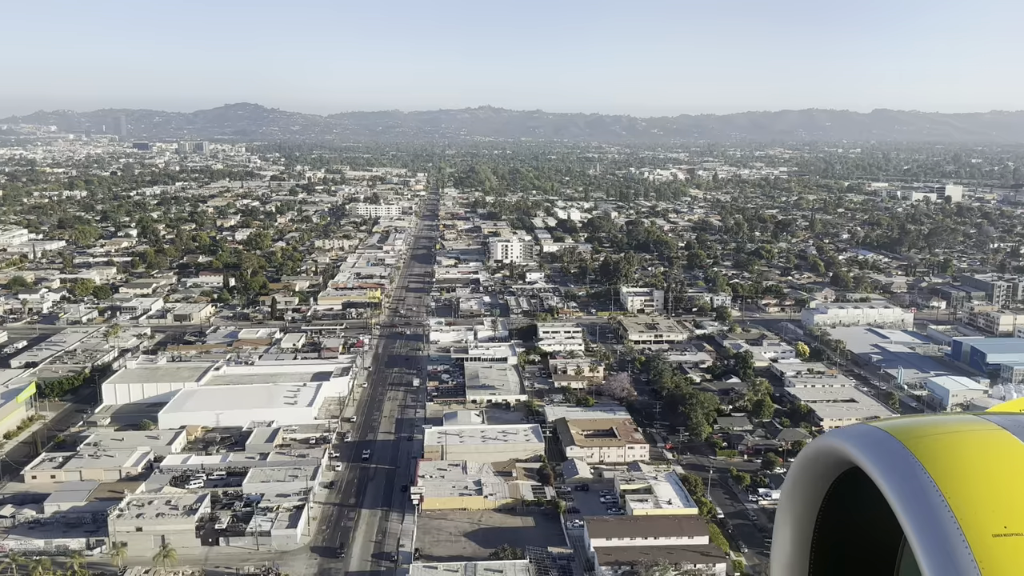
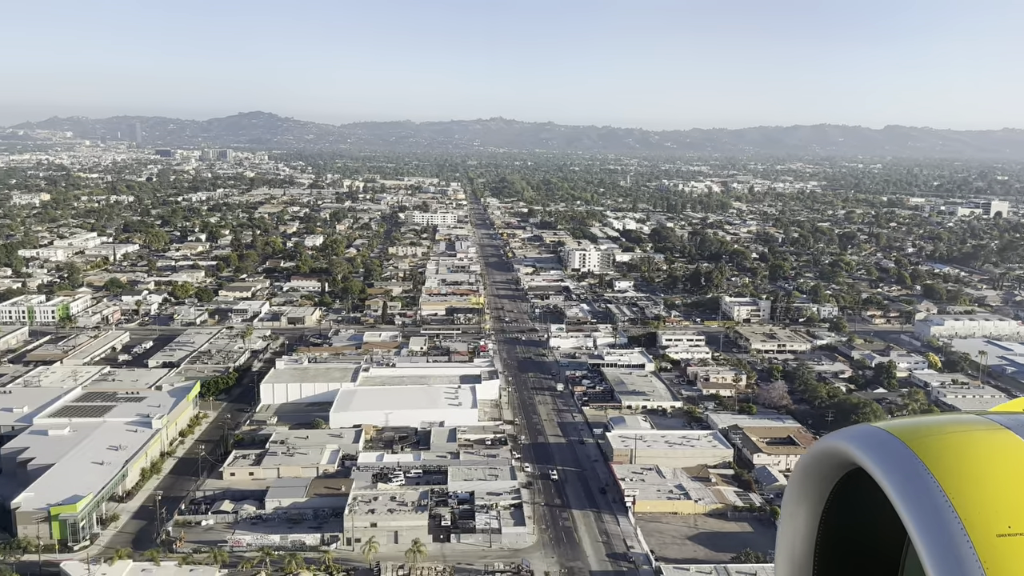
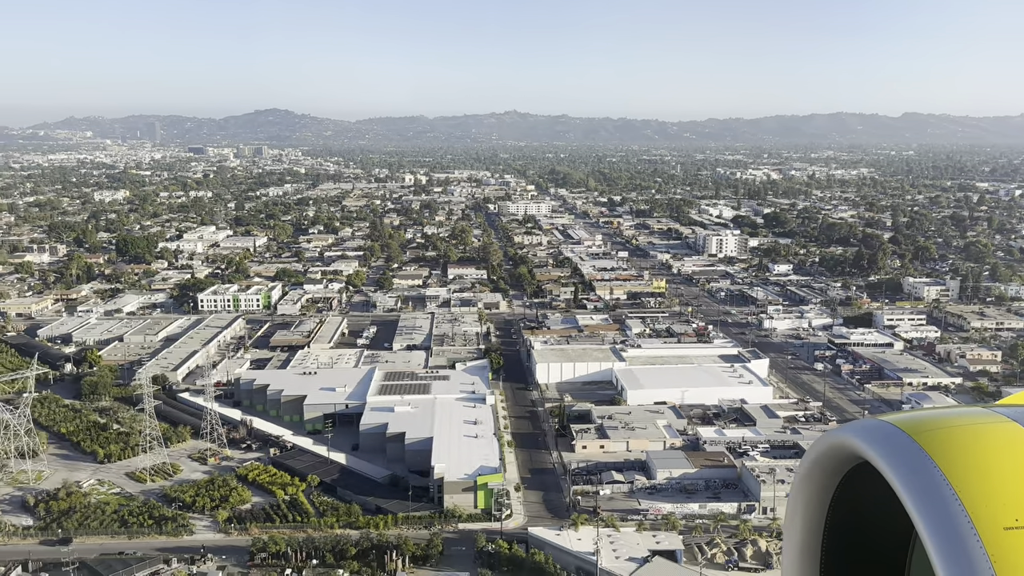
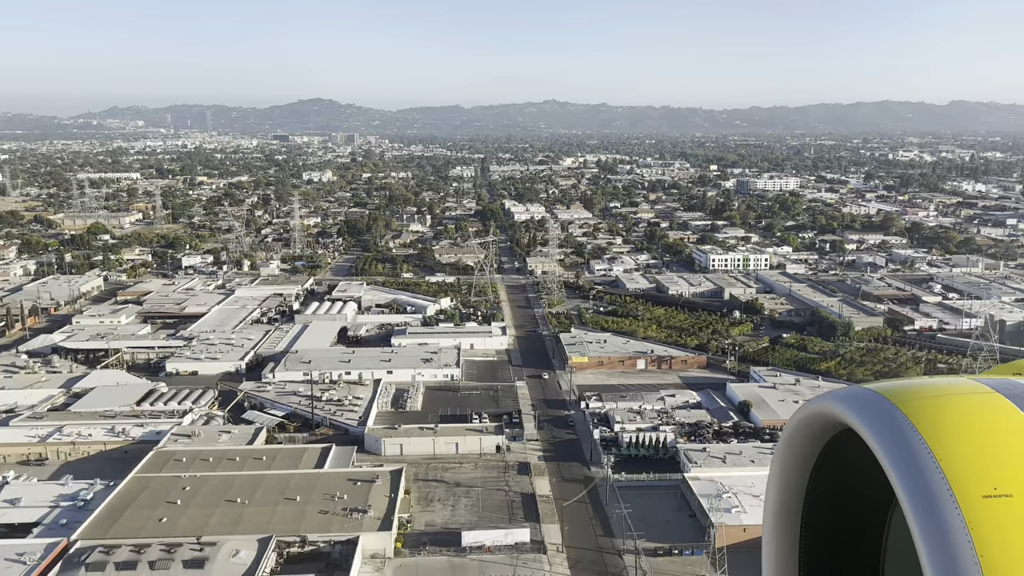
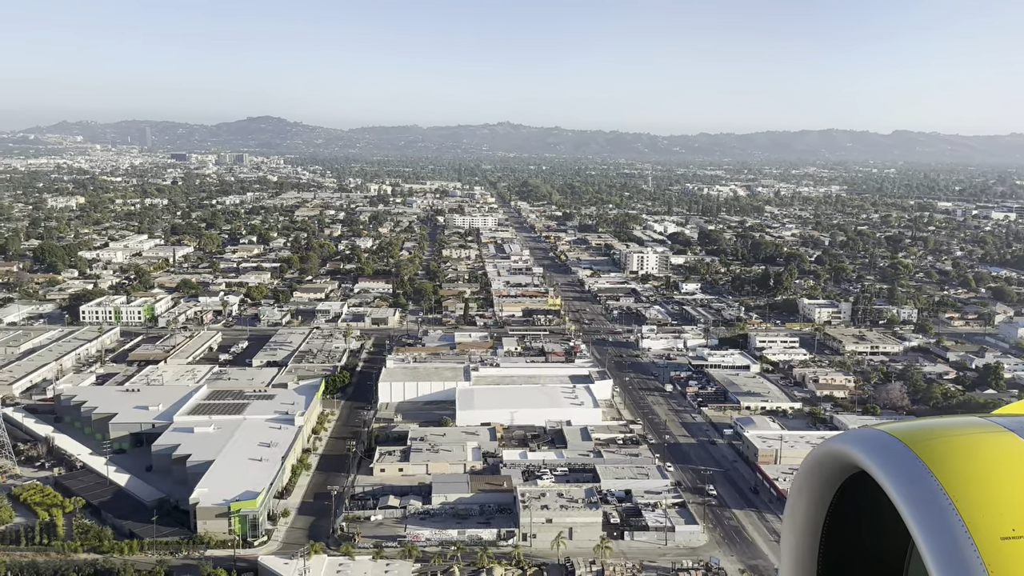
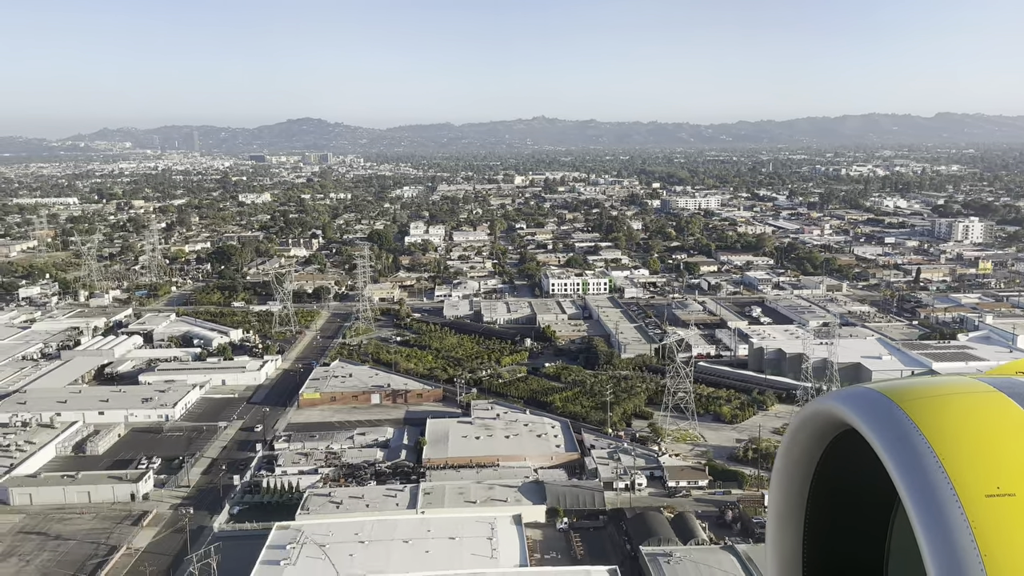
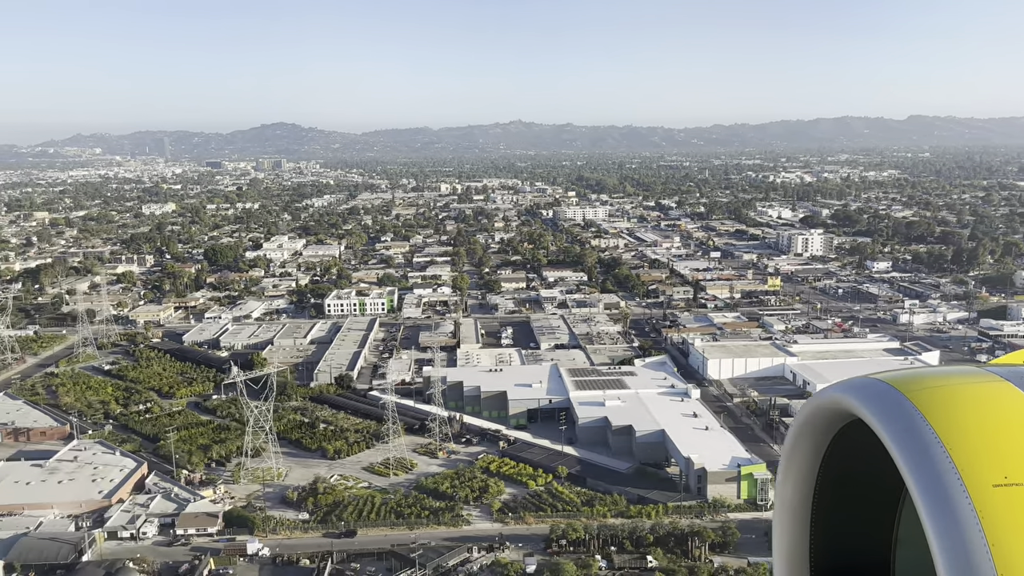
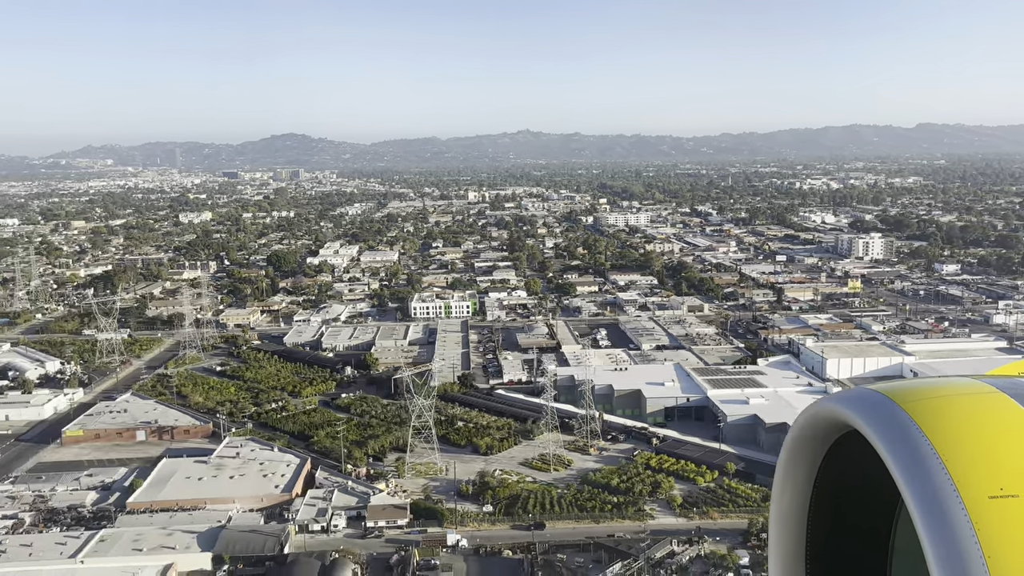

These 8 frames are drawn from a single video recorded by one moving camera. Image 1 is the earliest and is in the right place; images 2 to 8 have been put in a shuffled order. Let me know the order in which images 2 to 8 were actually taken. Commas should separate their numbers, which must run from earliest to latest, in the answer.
2, 5, 3, 7, 8, 6, 4
